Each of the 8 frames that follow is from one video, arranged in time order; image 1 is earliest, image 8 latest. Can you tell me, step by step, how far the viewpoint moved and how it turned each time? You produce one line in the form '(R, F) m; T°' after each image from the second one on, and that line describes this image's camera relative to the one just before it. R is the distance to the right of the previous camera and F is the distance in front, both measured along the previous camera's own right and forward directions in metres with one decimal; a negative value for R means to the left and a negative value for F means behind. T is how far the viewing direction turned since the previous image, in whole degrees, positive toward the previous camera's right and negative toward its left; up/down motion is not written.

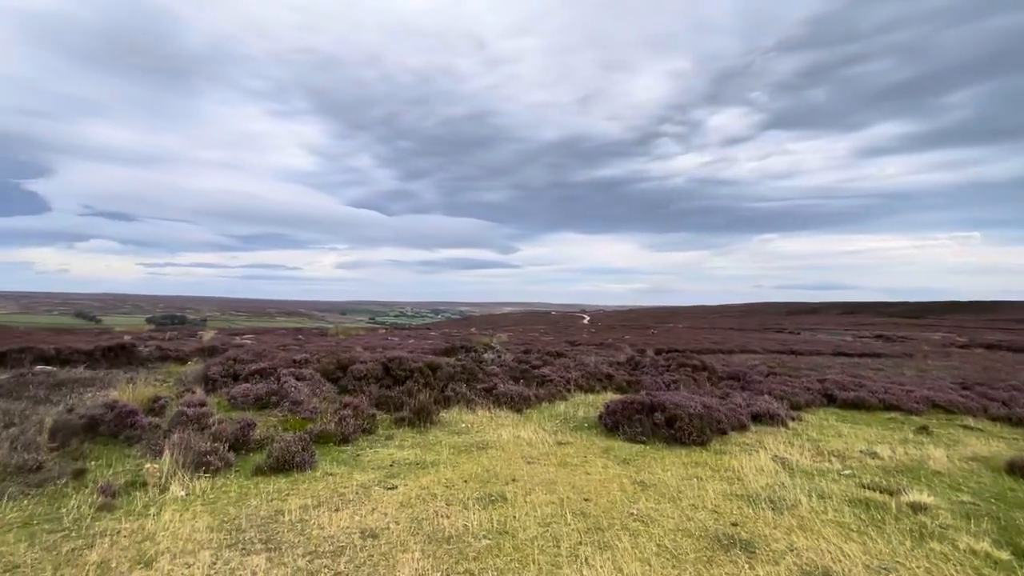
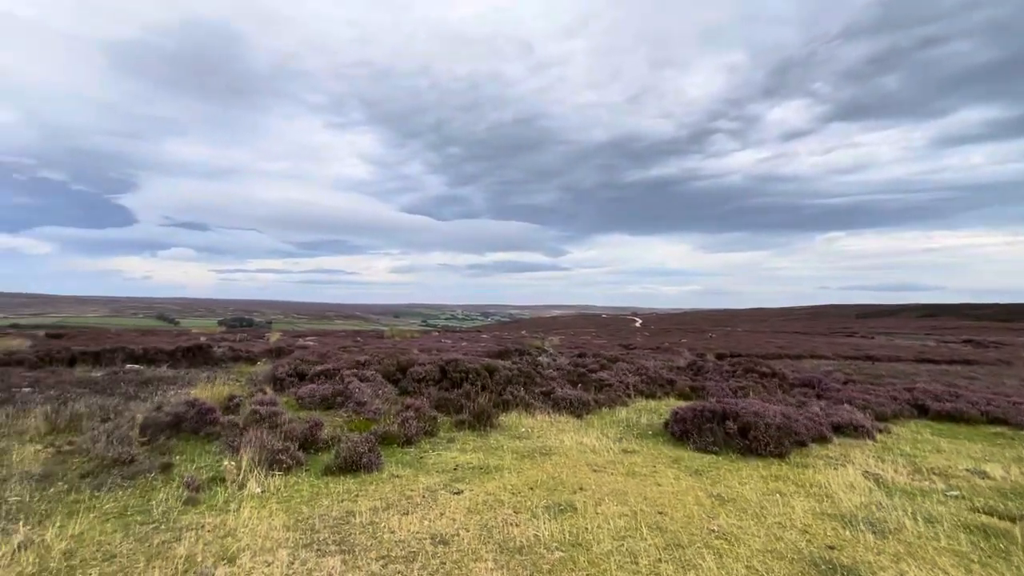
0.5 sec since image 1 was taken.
(-0.3, +0.2) m; -6°
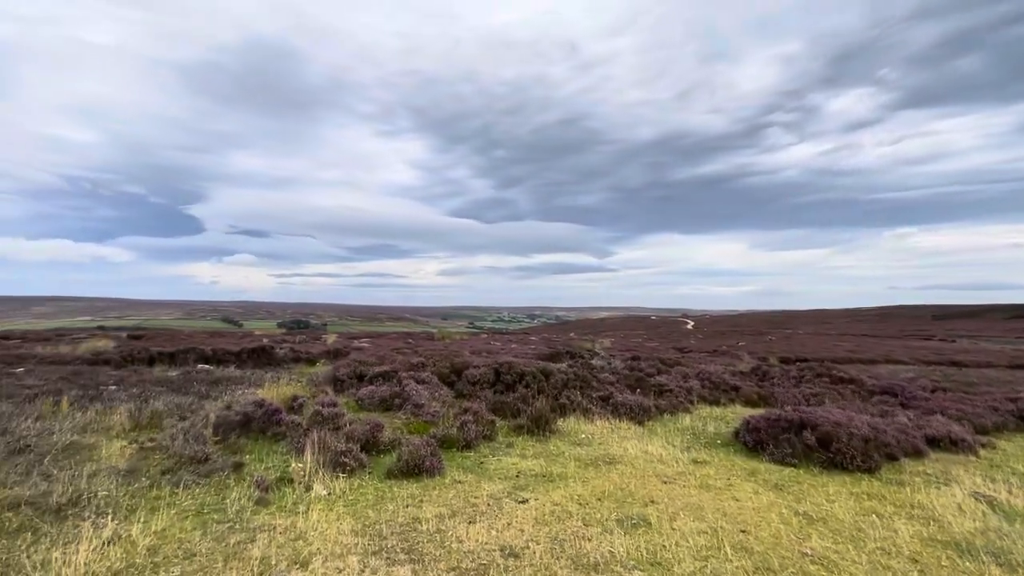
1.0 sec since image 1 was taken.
(-0.3, +0.2) m; -5°
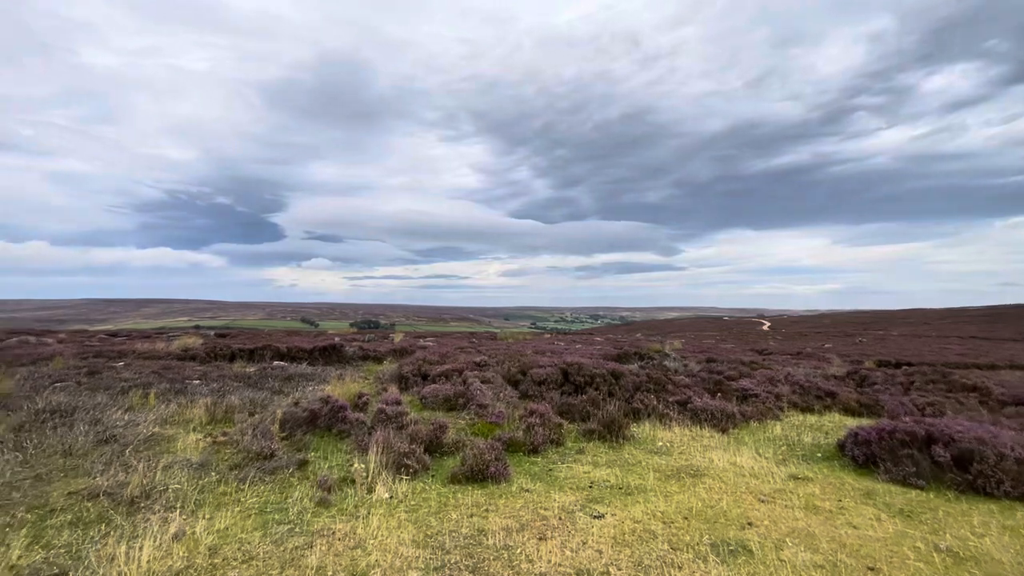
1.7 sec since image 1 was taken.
(-0.1, +0.6) m; -7°
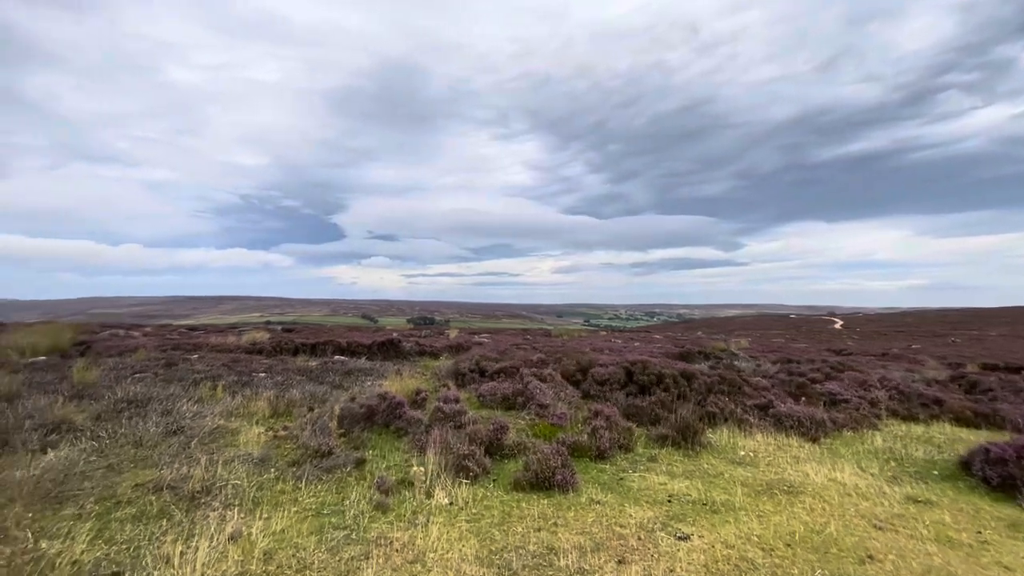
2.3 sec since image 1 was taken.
(-0.2, +0.6) m; -6°
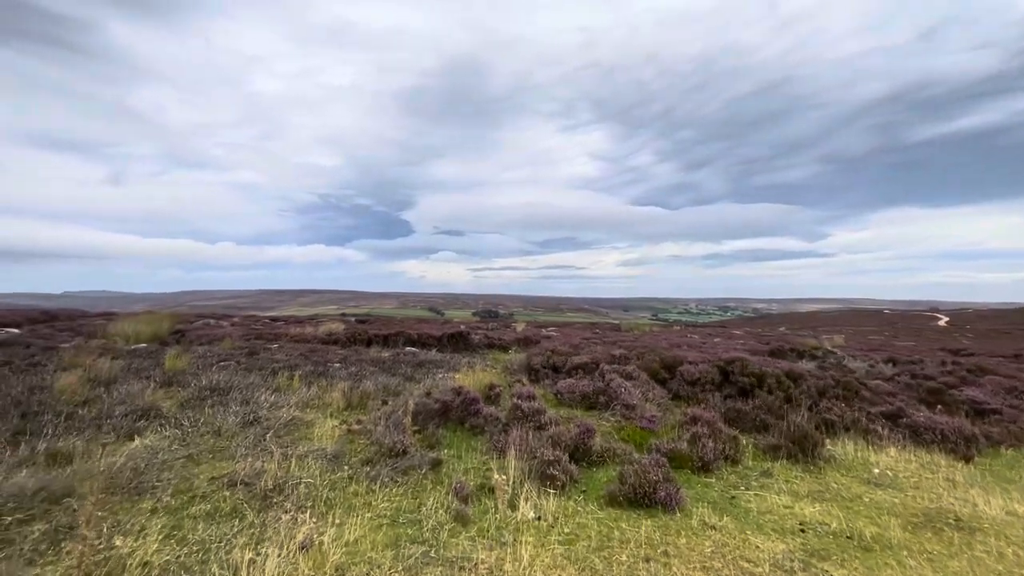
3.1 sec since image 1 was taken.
(-0.4, +0.8) m; -8°
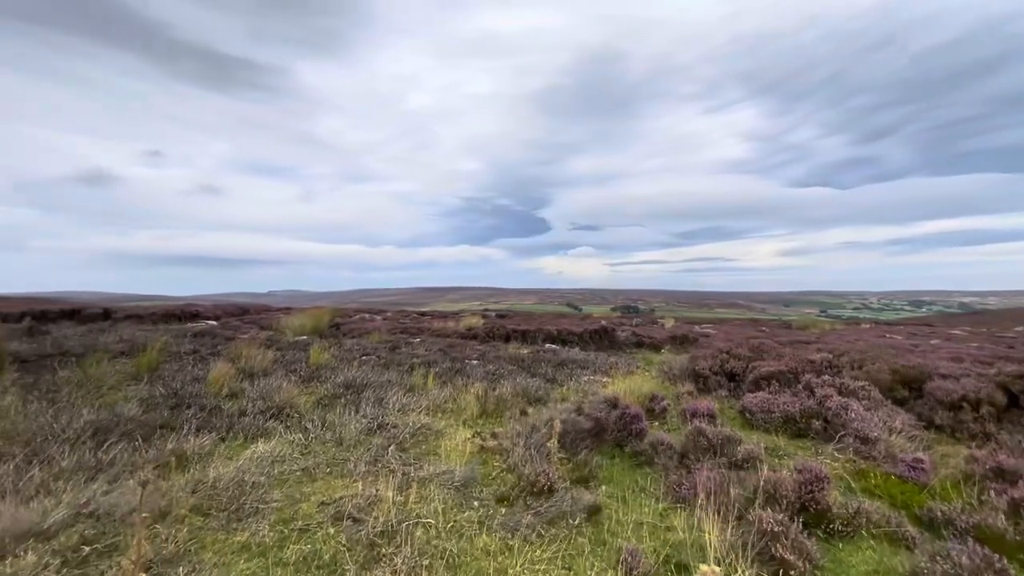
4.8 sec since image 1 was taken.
(-0.5, +1.9) m; -16°
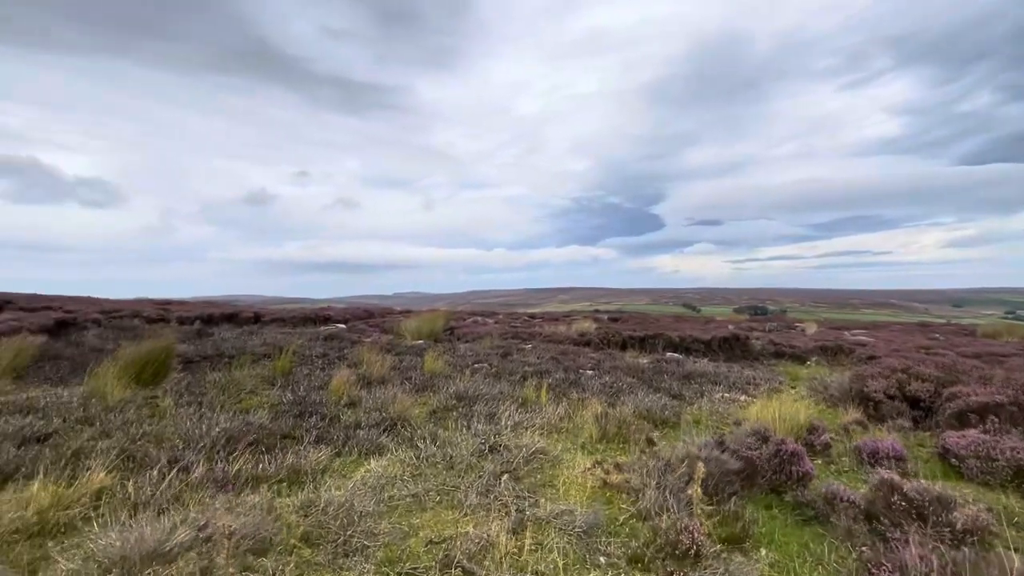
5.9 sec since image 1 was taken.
(-0.2, +0.8) m; -13°
